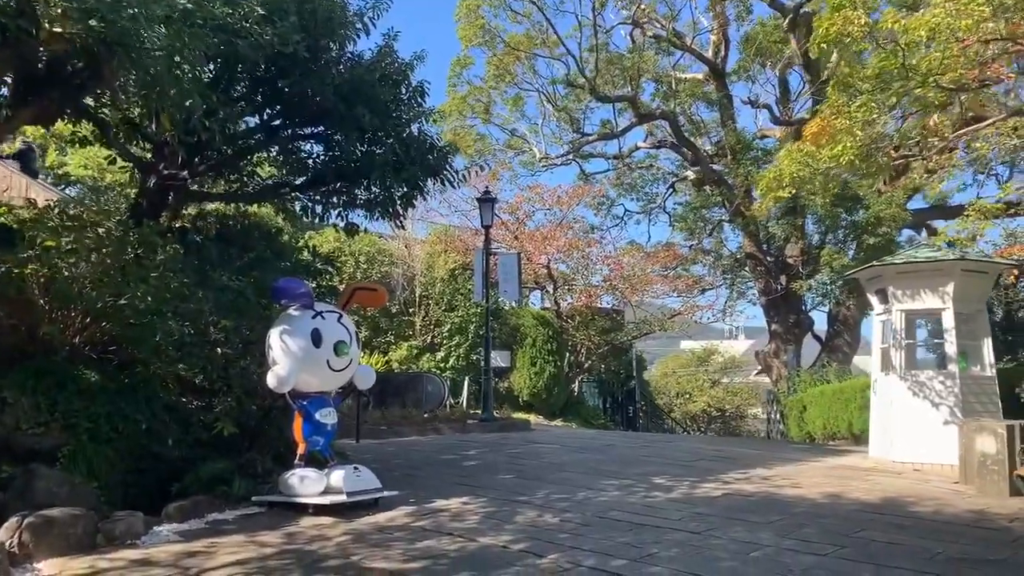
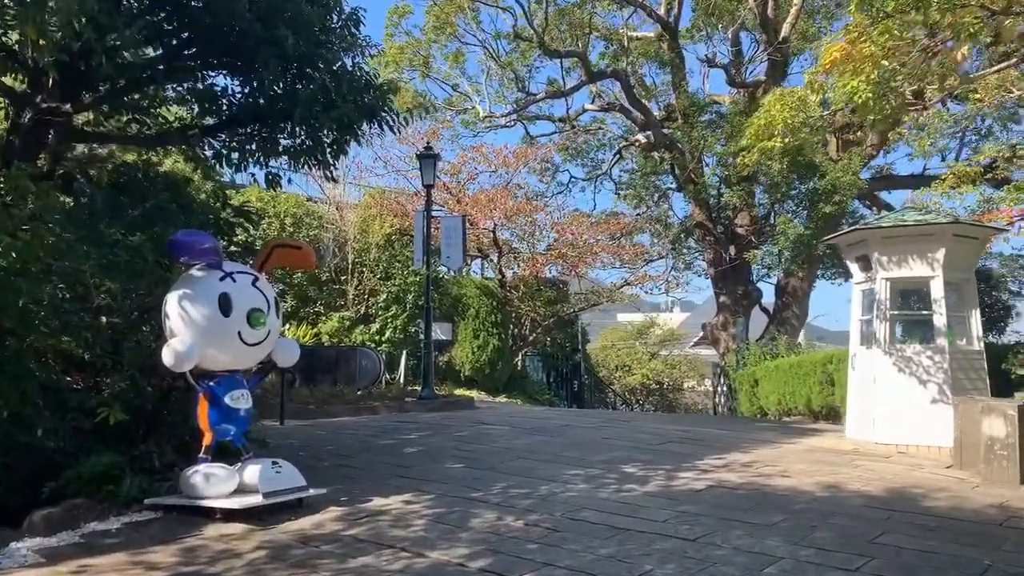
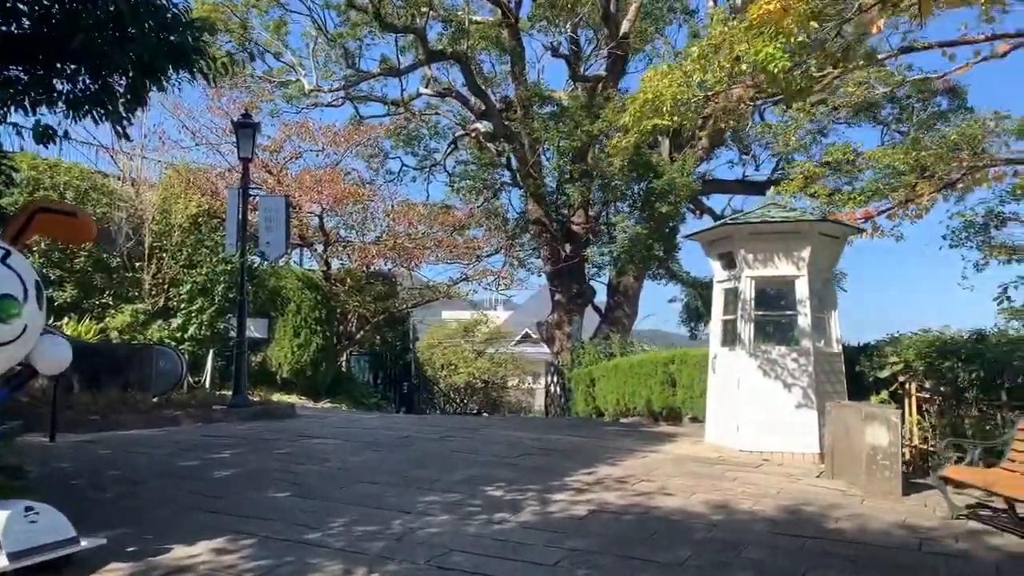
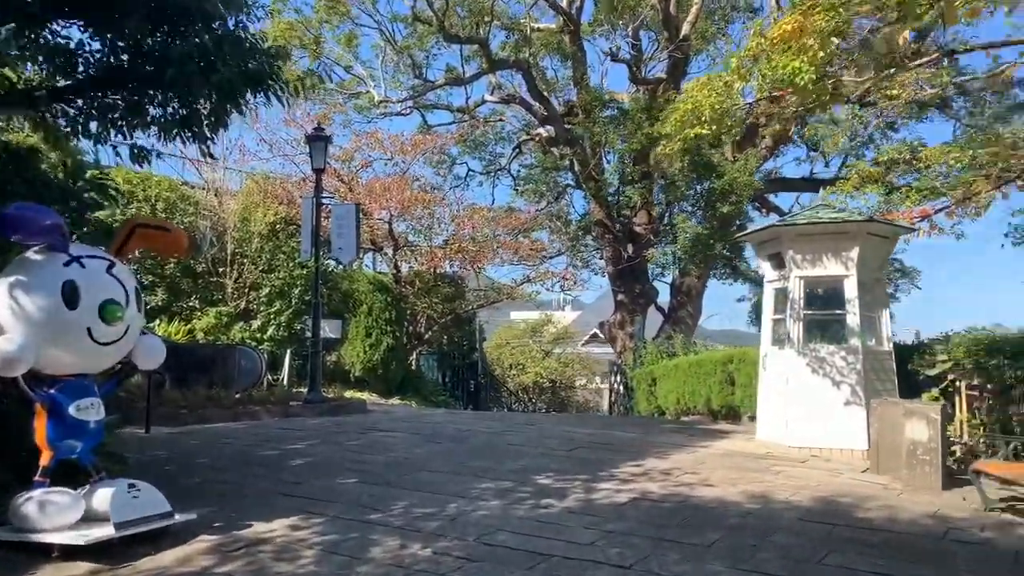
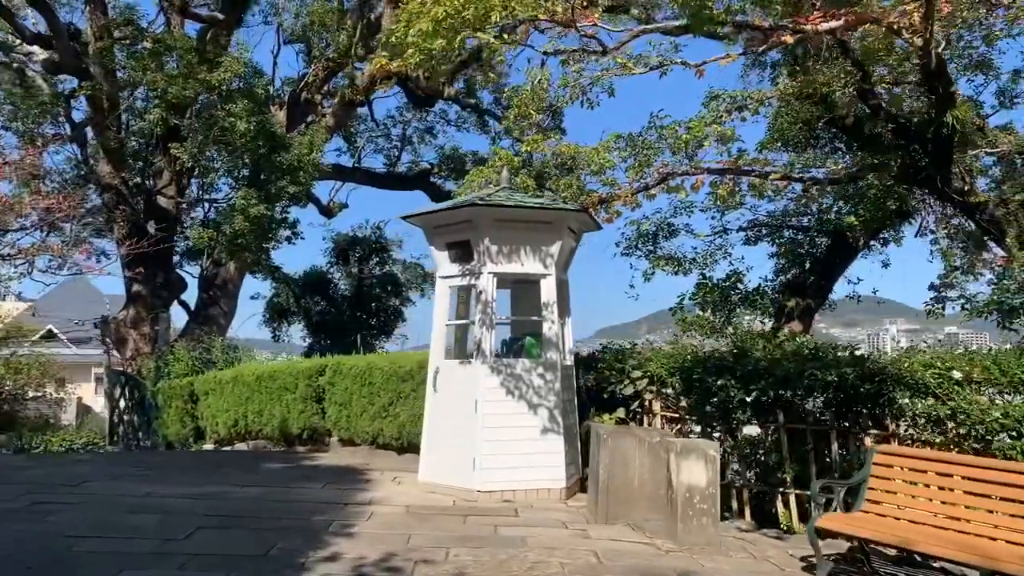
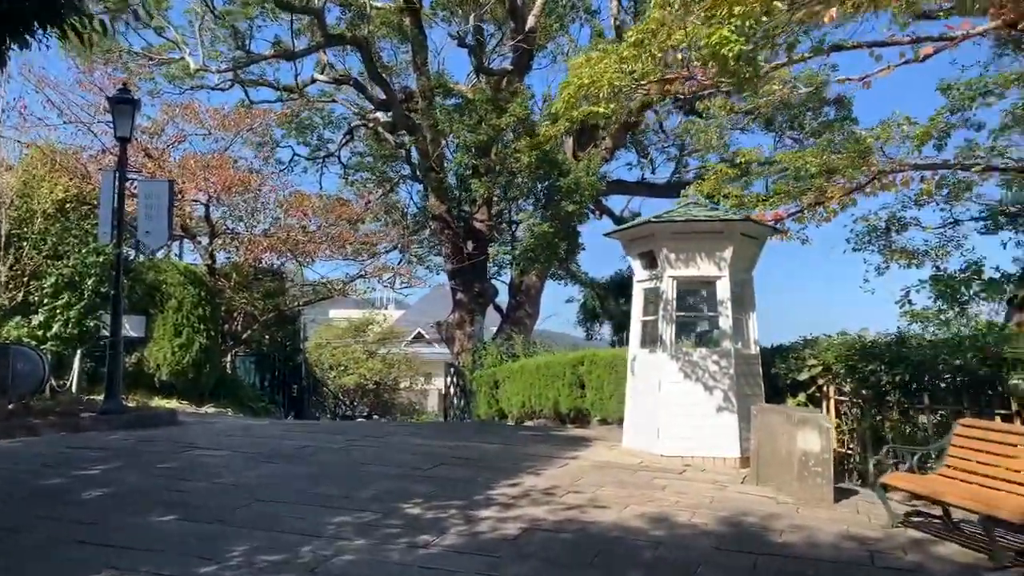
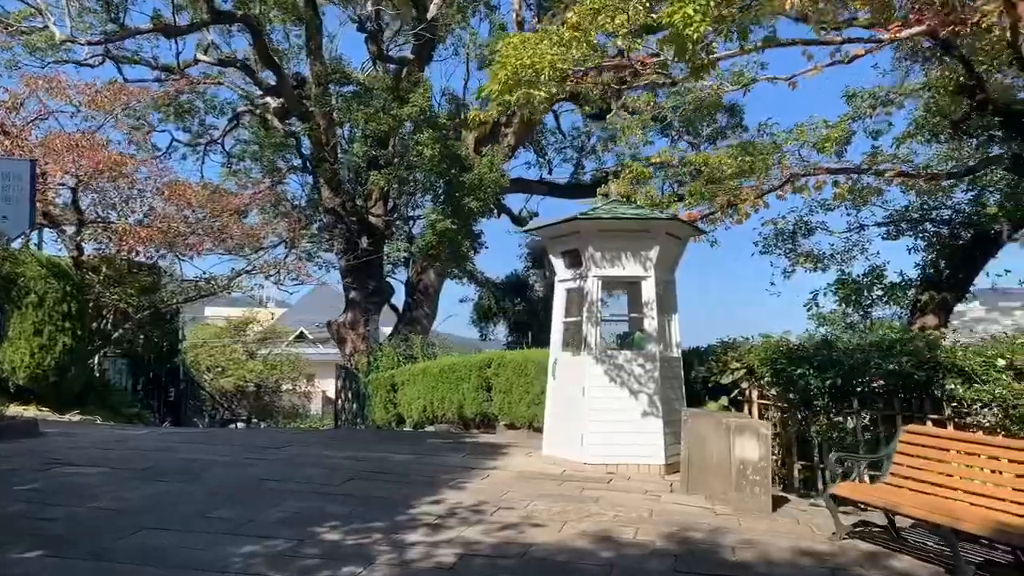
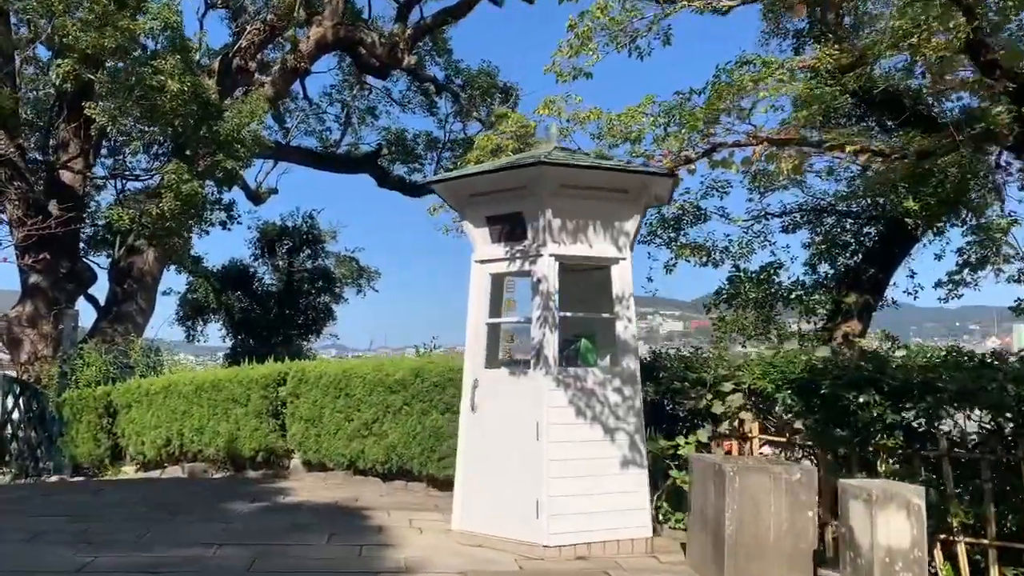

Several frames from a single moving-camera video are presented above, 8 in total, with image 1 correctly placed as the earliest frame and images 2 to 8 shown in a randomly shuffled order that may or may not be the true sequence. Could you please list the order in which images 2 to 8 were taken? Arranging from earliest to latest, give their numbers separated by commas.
2, 4, 3, 6, 7, 5, 8
